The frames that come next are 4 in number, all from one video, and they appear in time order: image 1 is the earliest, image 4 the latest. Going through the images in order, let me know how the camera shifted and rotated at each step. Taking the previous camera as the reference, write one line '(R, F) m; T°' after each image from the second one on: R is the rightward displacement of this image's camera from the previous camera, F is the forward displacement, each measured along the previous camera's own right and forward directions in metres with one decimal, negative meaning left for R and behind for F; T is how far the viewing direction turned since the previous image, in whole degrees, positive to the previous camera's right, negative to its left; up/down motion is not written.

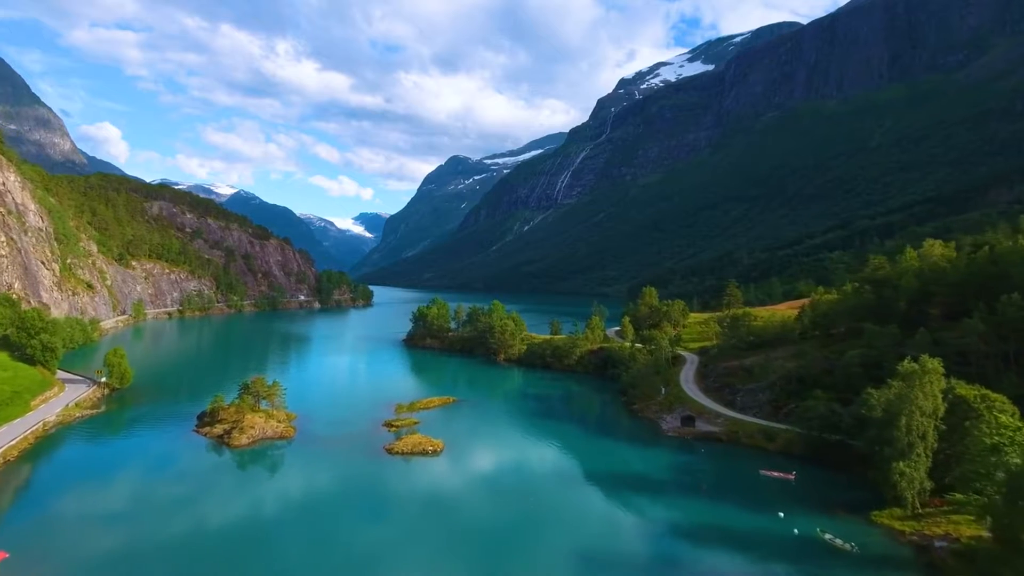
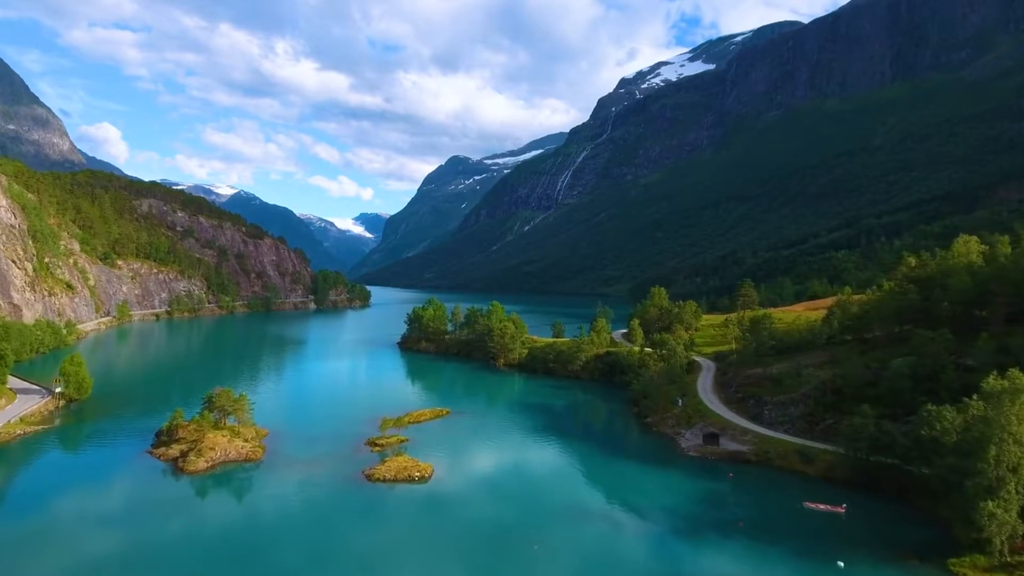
(0.0, +2.4) m; 0°
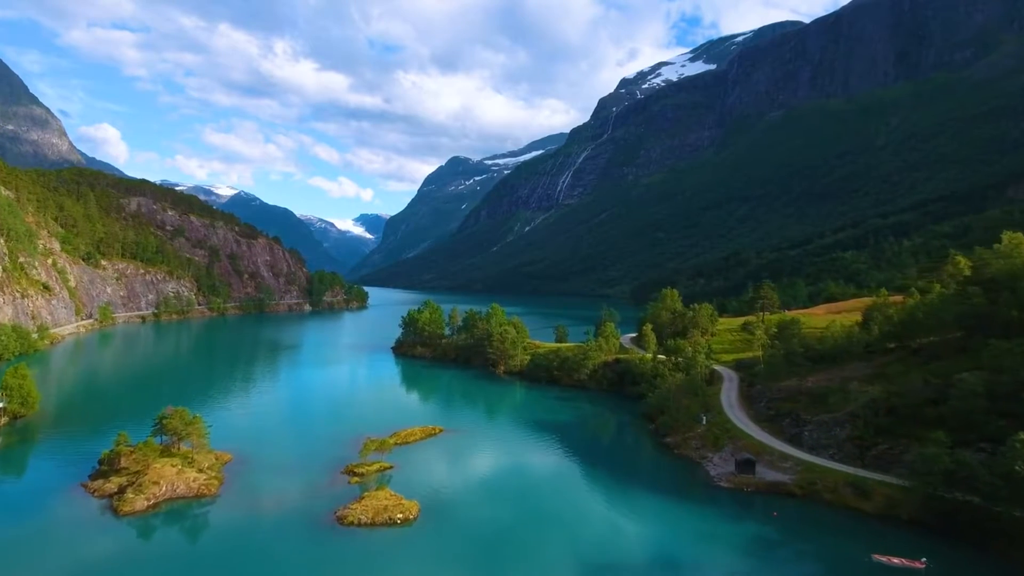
(0.0, +2.5) m; 0°
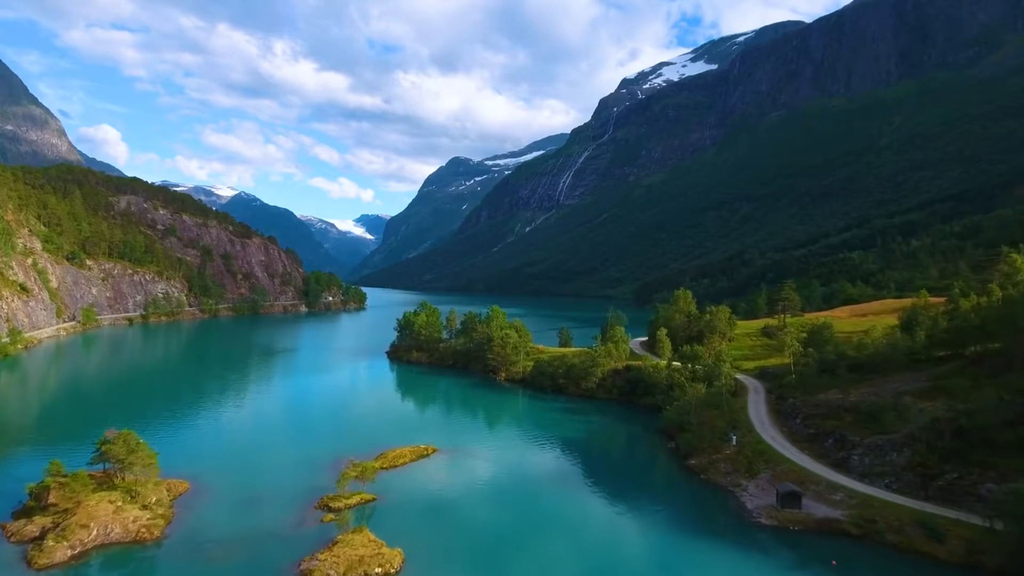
(-0.1, +2.3) m; 0°
